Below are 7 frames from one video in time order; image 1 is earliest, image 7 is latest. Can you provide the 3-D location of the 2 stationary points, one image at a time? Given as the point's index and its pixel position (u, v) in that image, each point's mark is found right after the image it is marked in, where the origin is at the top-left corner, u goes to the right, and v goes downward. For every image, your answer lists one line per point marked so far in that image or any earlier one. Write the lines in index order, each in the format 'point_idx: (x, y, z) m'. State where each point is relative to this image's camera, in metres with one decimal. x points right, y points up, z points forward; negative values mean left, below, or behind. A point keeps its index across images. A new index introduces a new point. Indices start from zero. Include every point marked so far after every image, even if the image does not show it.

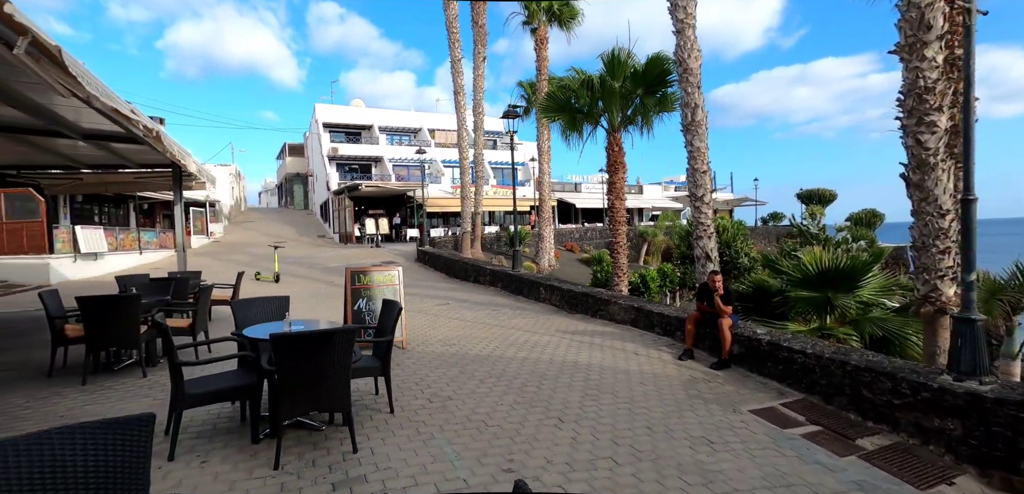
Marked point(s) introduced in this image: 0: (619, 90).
0: (+2.3, +3.4, +9.9) m
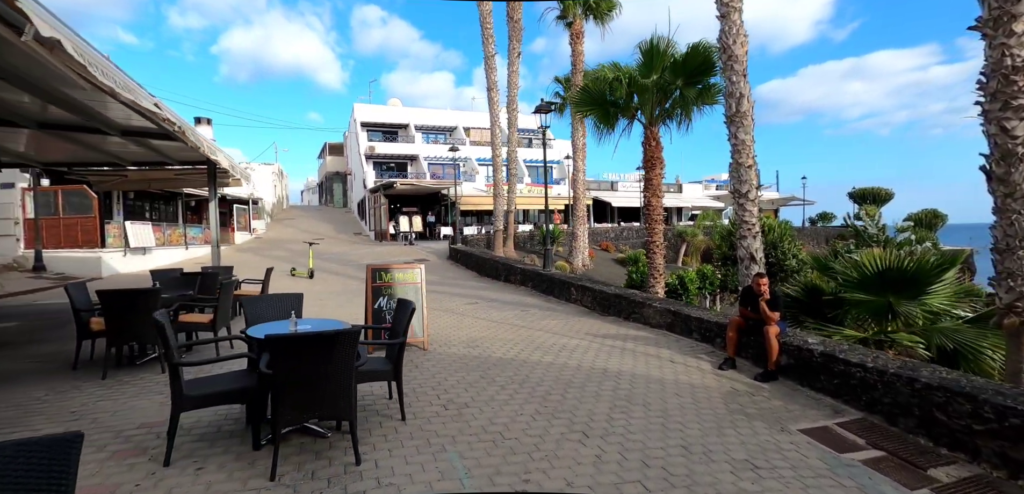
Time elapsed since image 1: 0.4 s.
0: (+3.0, +3.4, +9.4) m
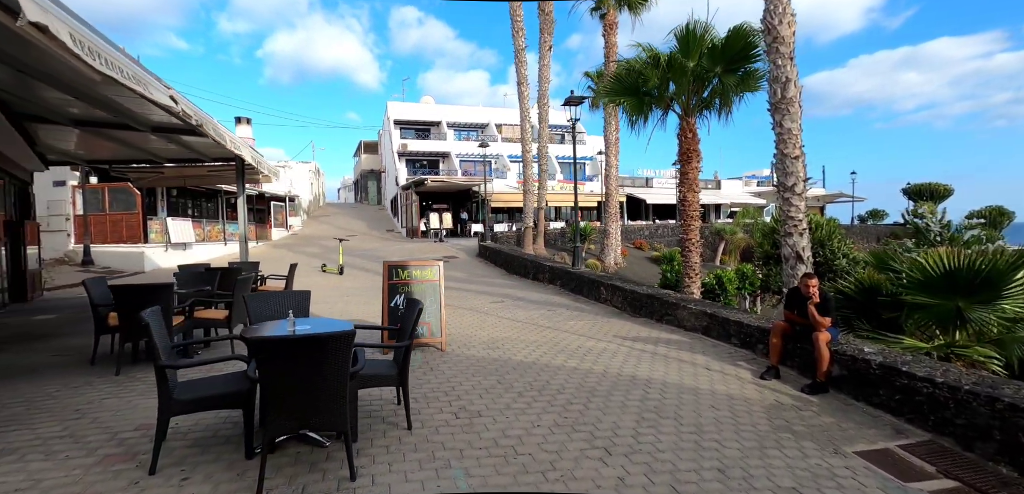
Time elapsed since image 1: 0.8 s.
0: (+3.5, +3.5, +8.8) m
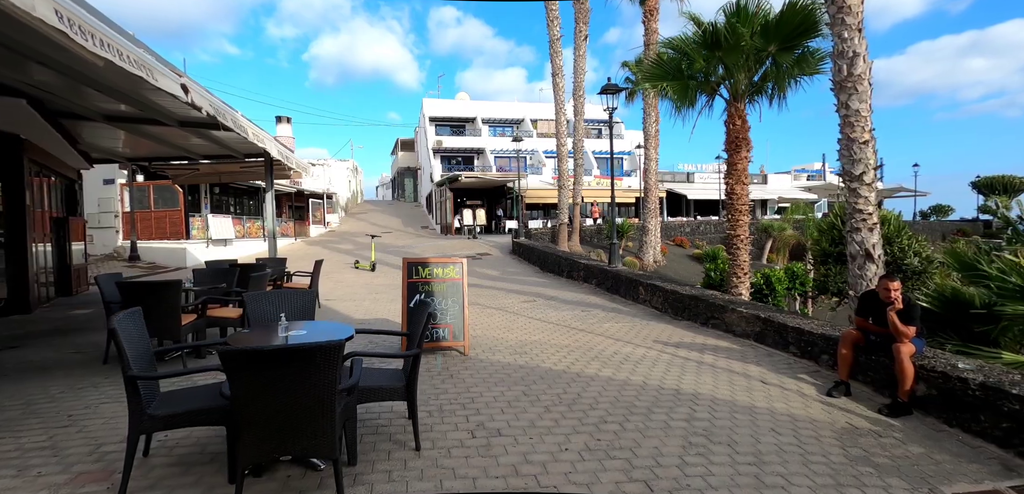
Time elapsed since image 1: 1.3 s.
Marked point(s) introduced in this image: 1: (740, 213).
0: (+4.1, +3.5, +8.0) m
1: (+4.2, +0.6, +8.4) m
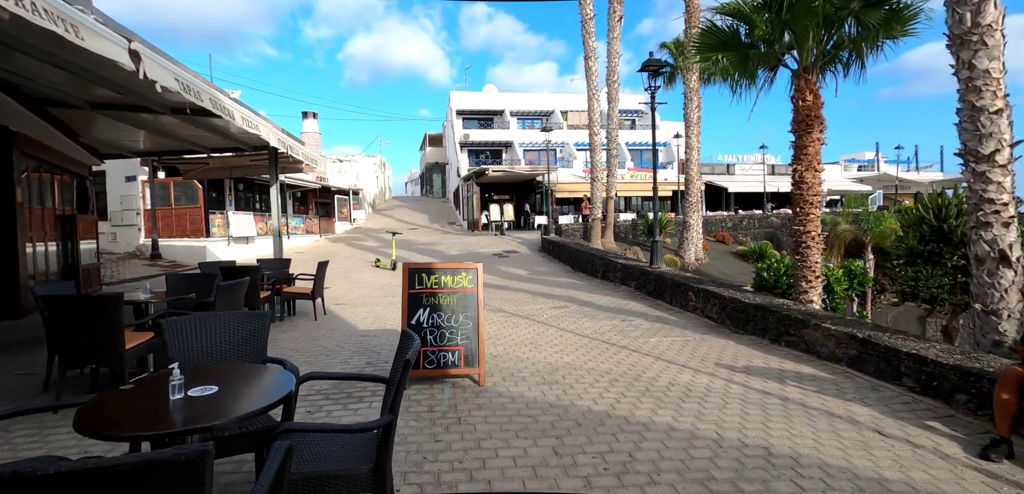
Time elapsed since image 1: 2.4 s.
0: (+4.5, +3.5, +6.7) m
1: (+4.7, +0.7, +7.1) m
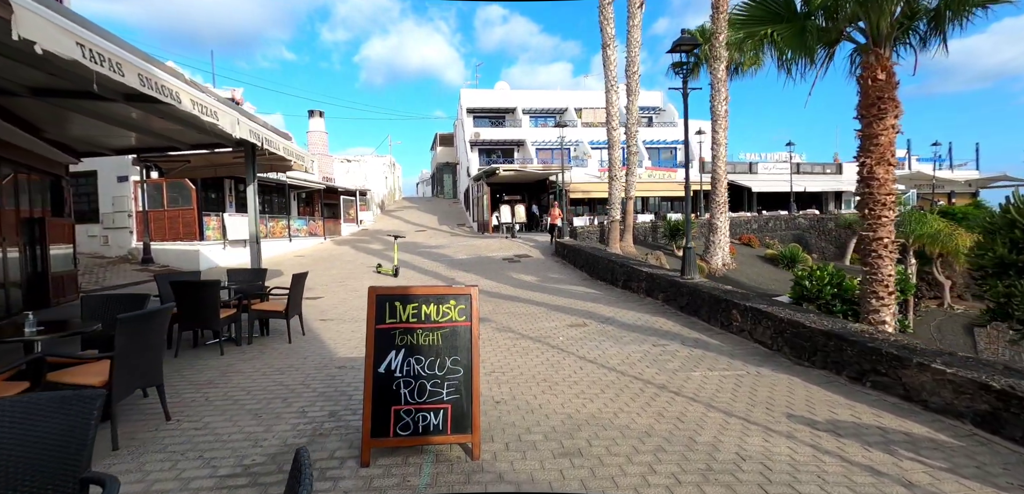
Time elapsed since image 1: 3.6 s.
0: (+4.7, +3.4, +5.5) m
1: (+4.8, +0.5, +5.9) m
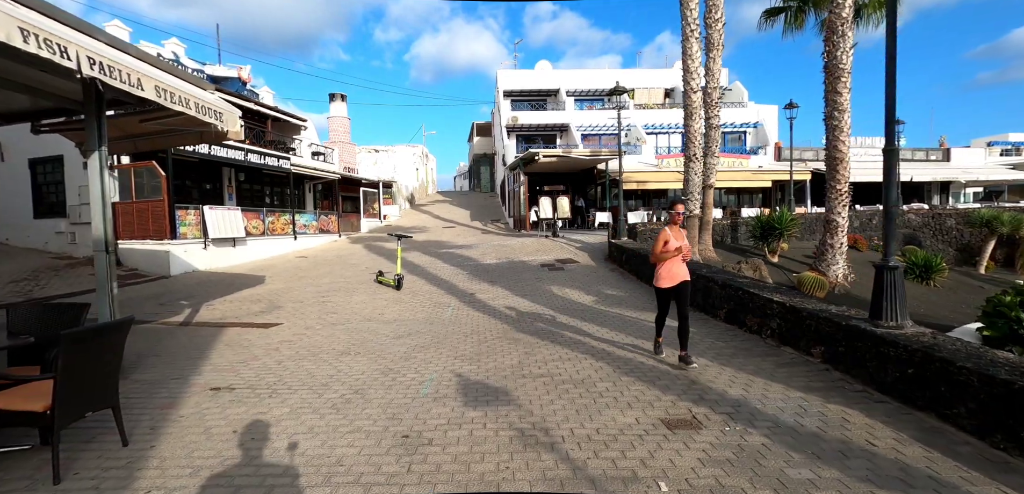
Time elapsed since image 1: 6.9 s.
0: (+4.9, +3.2, +1.7) m
1: (+5.0, +0.3, +2.1) m
